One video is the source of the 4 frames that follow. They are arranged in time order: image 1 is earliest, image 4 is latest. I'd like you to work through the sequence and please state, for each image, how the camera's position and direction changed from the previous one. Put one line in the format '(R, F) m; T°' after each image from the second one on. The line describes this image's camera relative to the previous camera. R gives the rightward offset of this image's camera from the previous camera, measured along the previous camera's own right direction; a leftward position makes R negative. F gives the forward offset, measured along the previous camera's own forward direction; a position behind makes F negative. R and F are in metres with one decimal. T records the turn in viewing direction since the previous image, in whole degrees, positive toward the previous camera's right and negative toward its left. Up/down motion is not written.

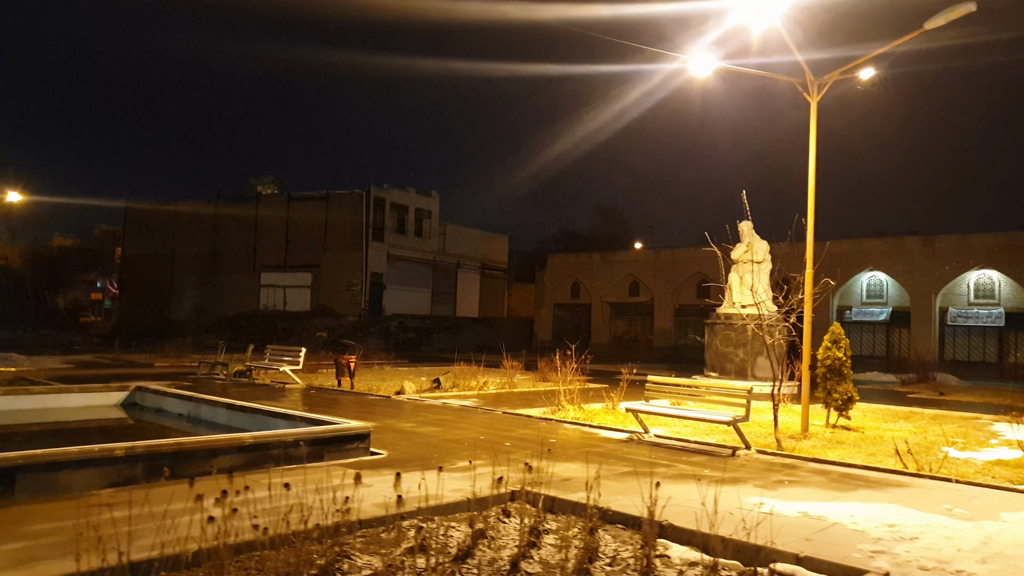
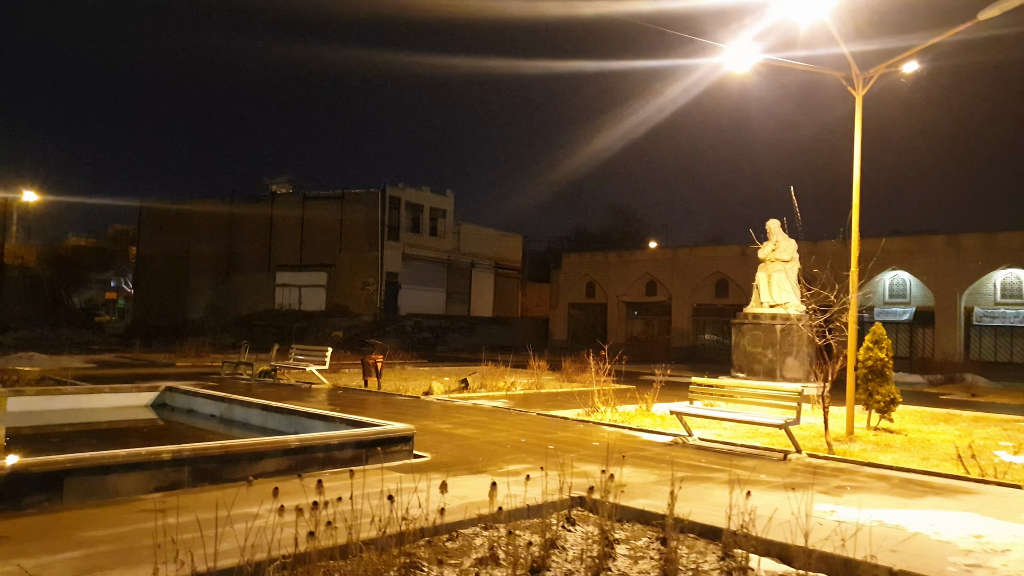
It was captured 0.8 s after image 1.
(-0.4, +0.3) m; -1°
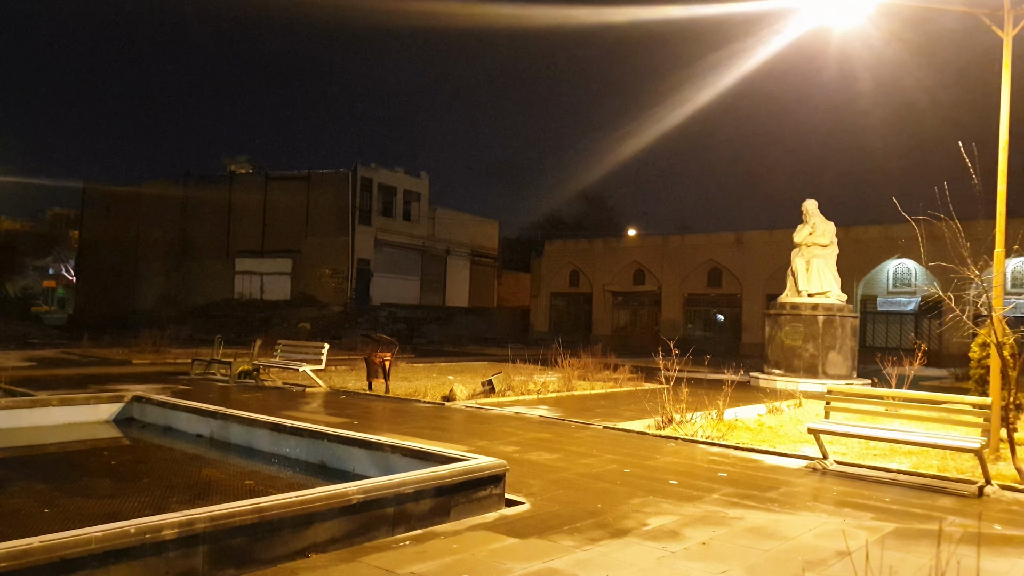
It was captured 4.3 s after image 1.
(-1.4, +2.7) m; +3°
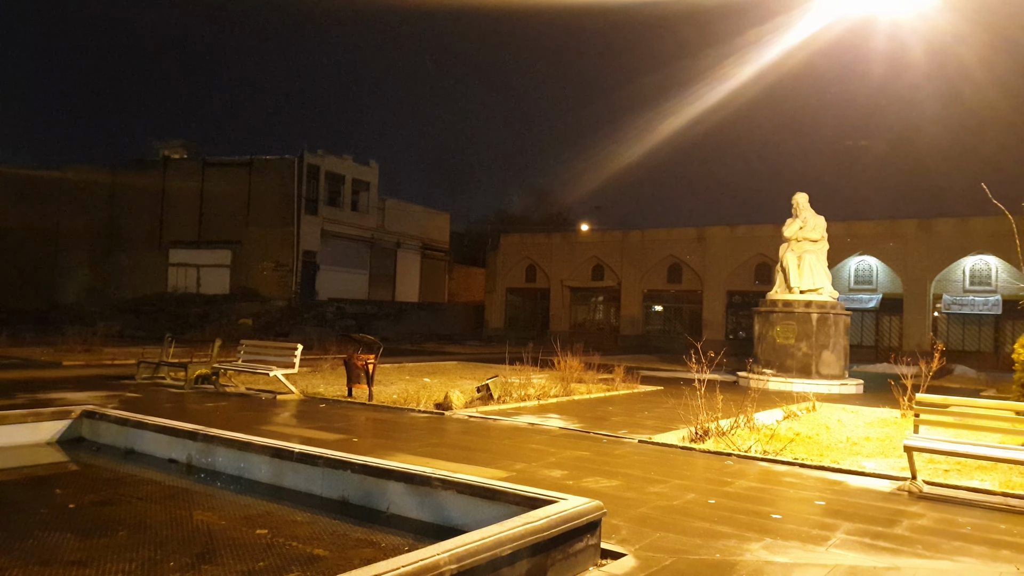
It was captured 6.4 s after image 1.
(-1.0, +1.5) m; +5°
